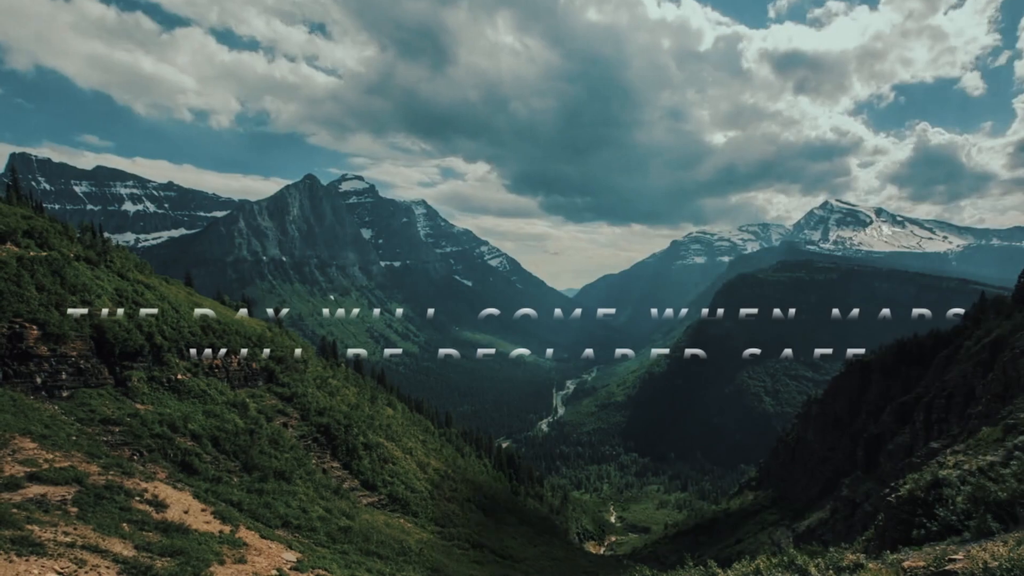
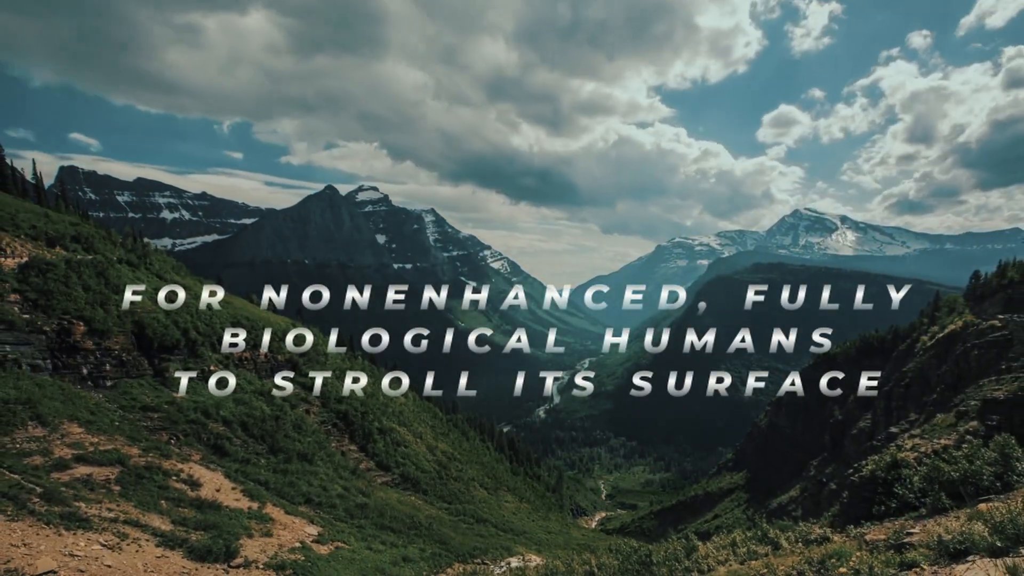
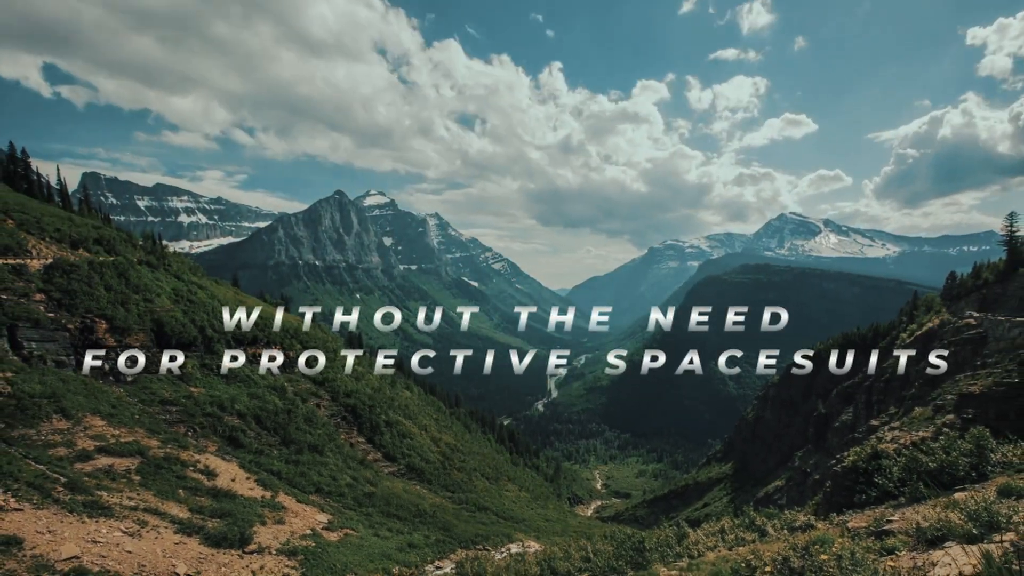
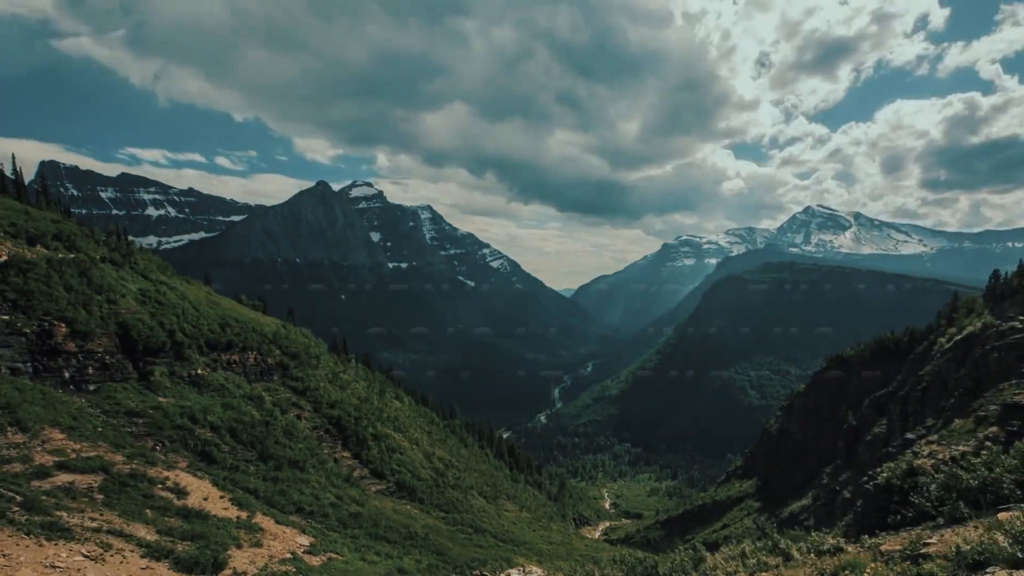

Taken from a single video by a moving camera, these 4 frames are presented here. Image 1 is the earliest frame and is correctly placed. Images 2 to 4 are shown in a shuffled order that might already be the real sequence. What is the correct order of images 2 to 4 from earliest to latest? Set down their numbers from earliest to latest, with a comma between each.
4, 2, 3
